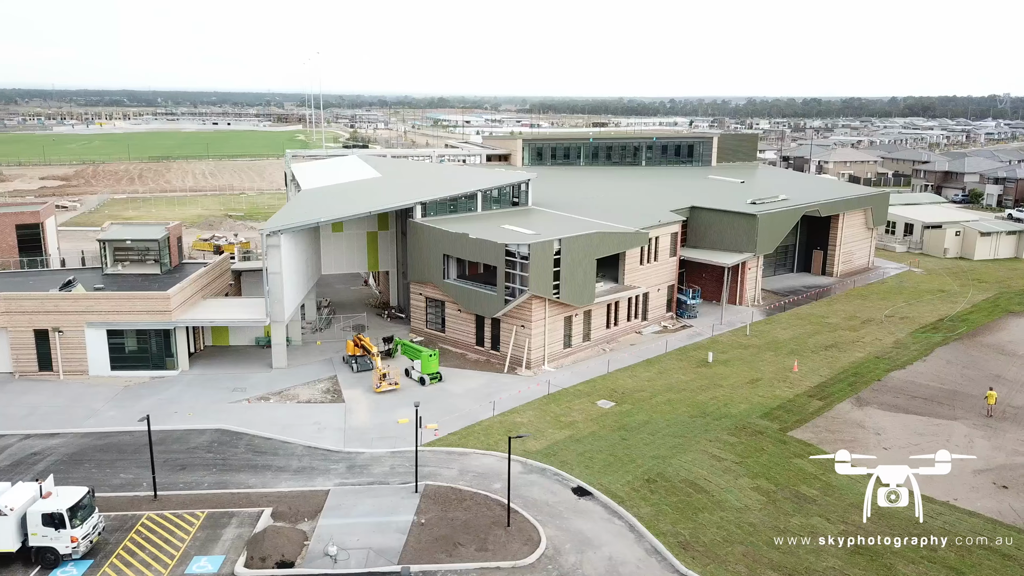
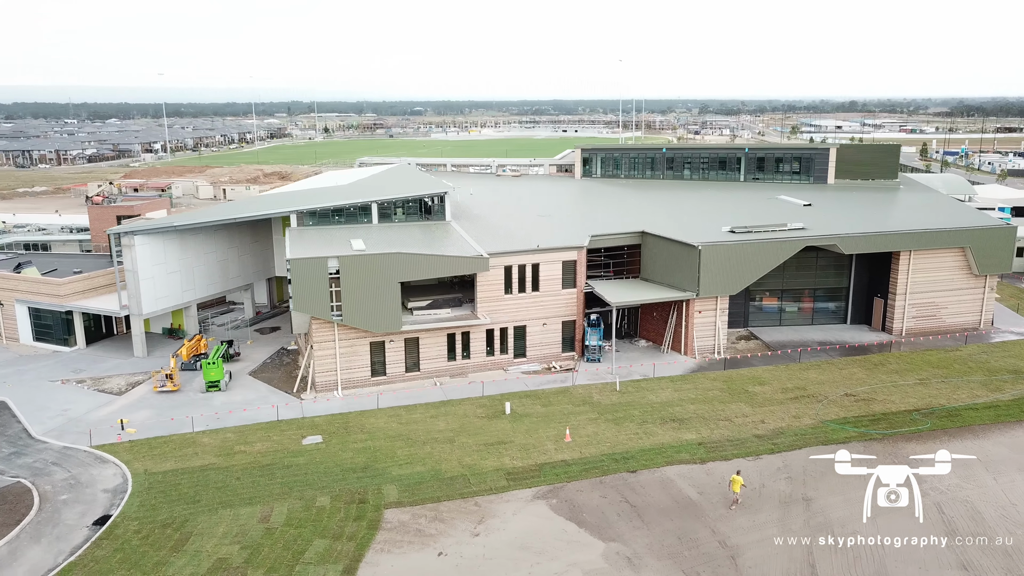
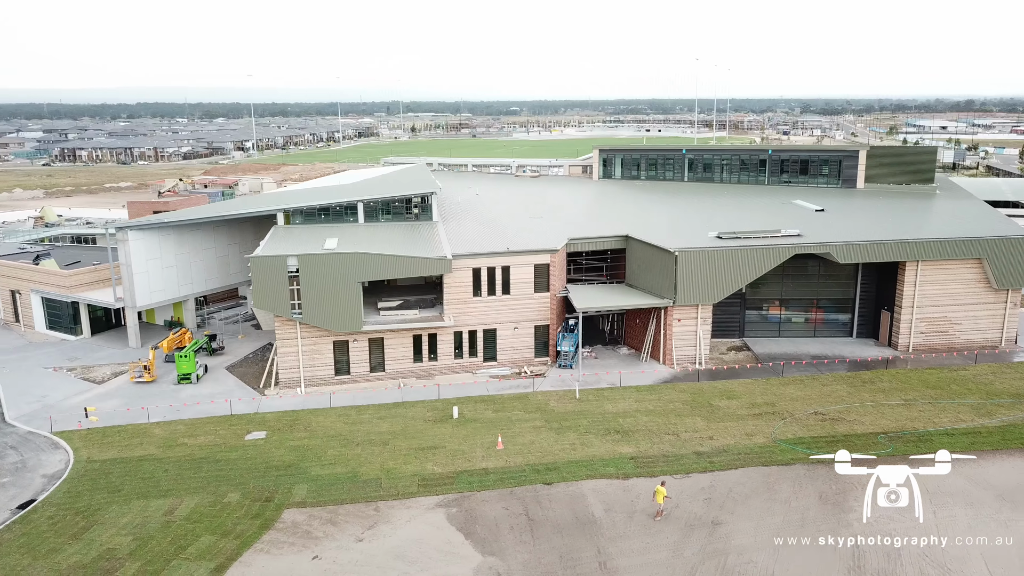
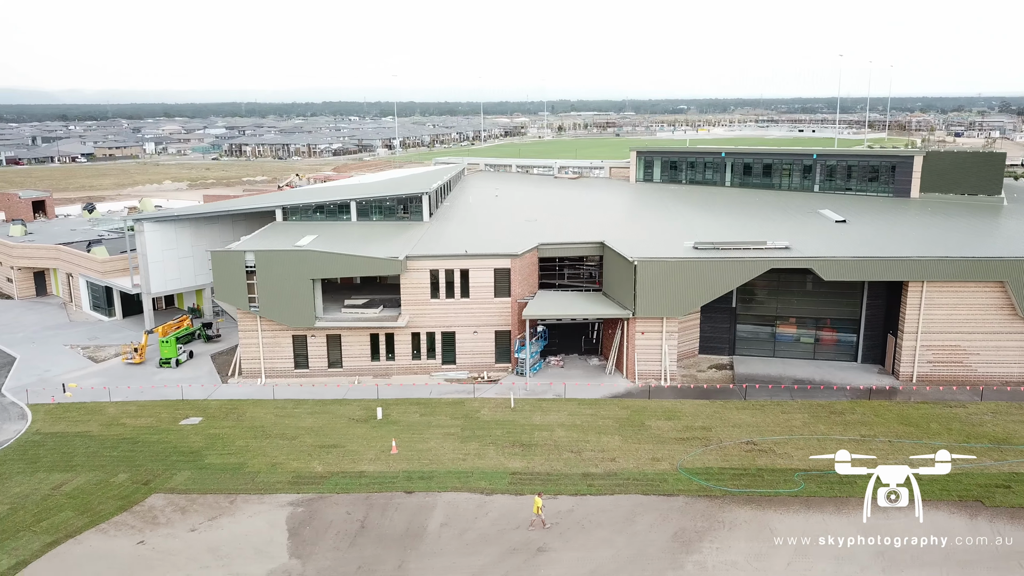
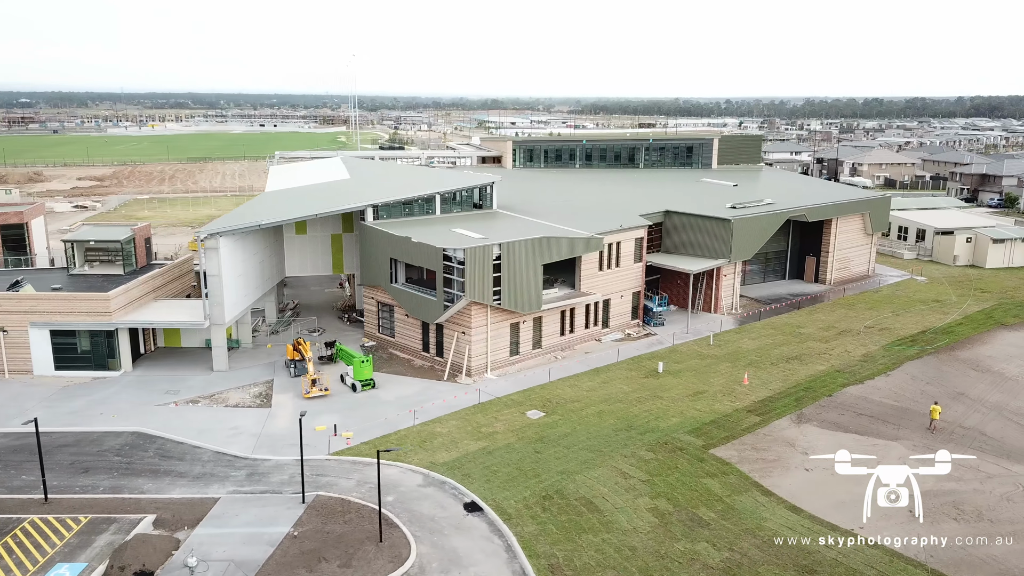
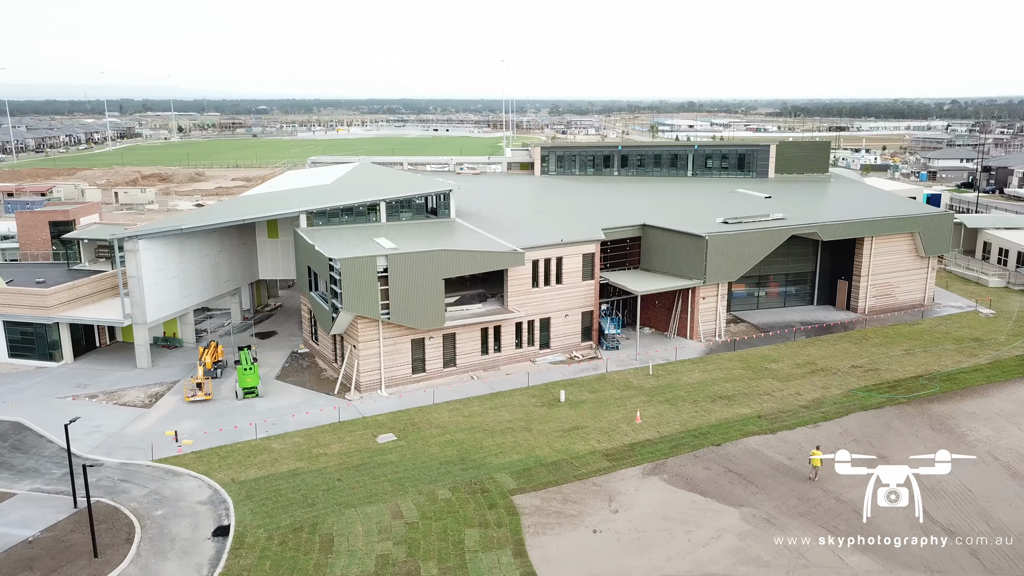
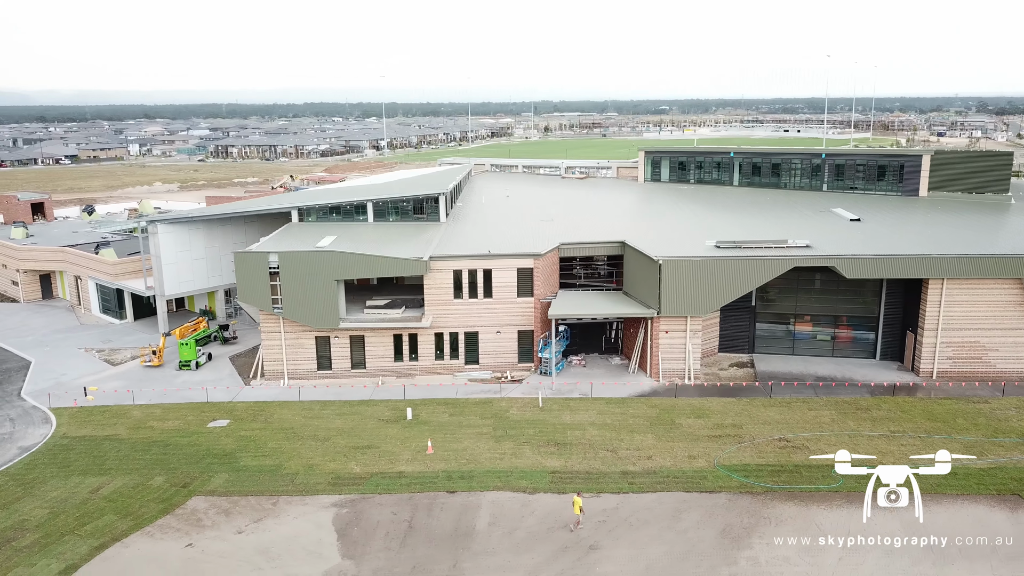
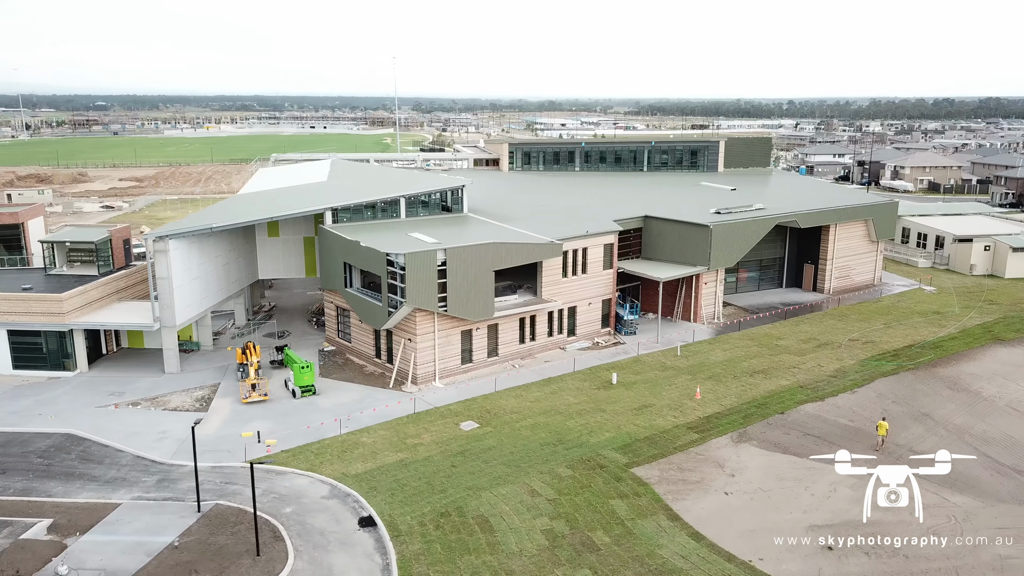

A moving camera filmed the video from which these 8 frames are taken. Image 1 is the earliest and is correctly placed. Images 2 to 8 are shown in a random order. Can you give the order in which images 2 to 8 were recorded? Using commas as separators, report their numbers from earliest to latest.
5, 8, 6, 2, 3, 7, 4
